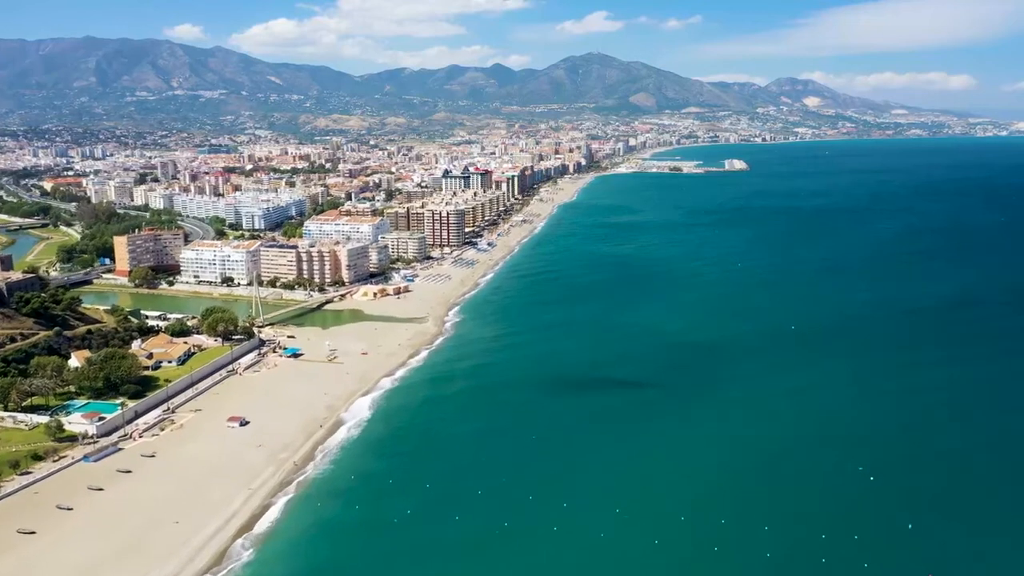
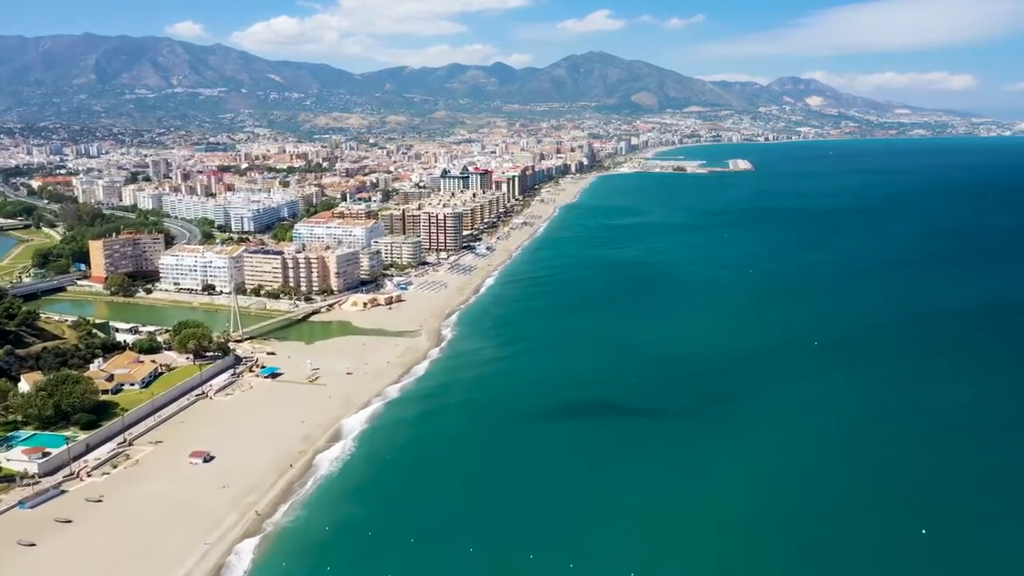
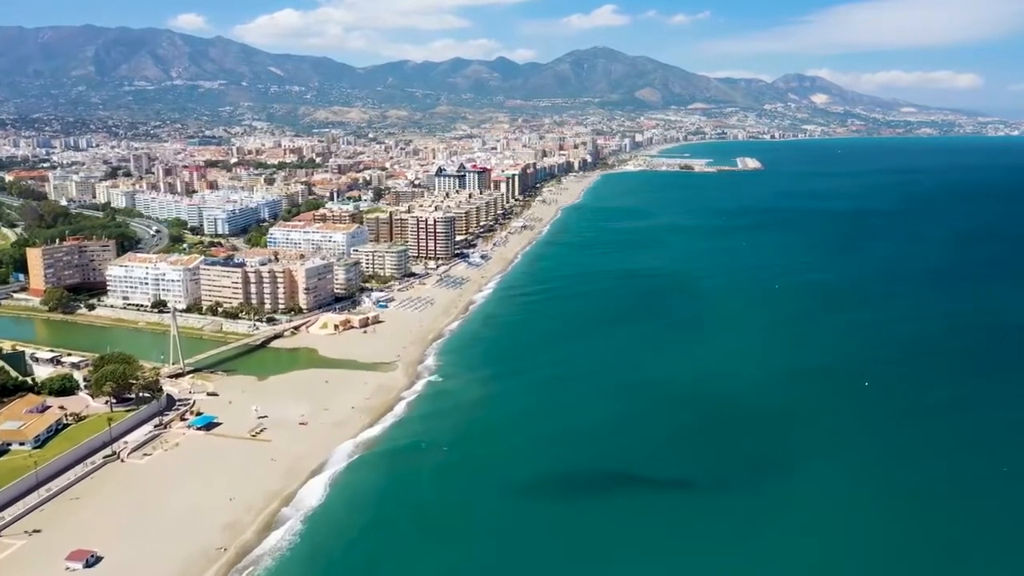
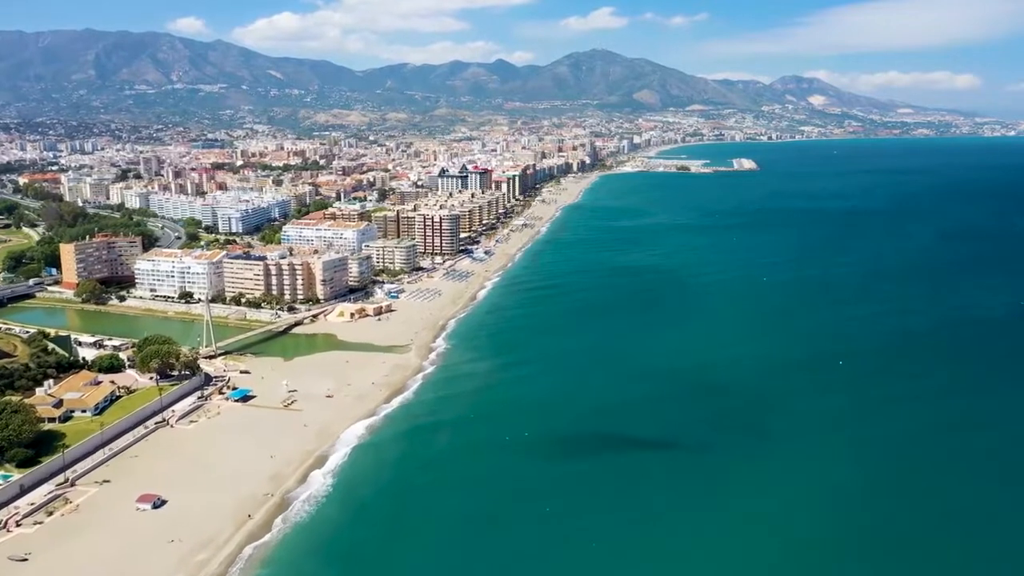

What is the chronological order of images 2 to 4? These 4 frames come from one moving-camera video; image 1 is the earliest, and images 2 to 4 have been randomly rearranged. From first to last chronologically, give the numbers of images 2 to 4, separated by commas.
2, 4, 3
